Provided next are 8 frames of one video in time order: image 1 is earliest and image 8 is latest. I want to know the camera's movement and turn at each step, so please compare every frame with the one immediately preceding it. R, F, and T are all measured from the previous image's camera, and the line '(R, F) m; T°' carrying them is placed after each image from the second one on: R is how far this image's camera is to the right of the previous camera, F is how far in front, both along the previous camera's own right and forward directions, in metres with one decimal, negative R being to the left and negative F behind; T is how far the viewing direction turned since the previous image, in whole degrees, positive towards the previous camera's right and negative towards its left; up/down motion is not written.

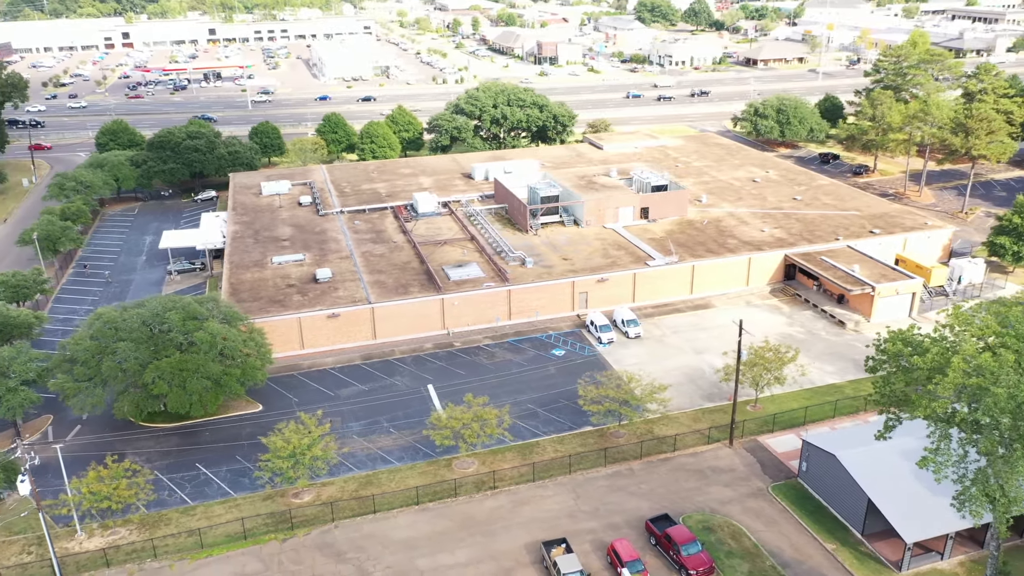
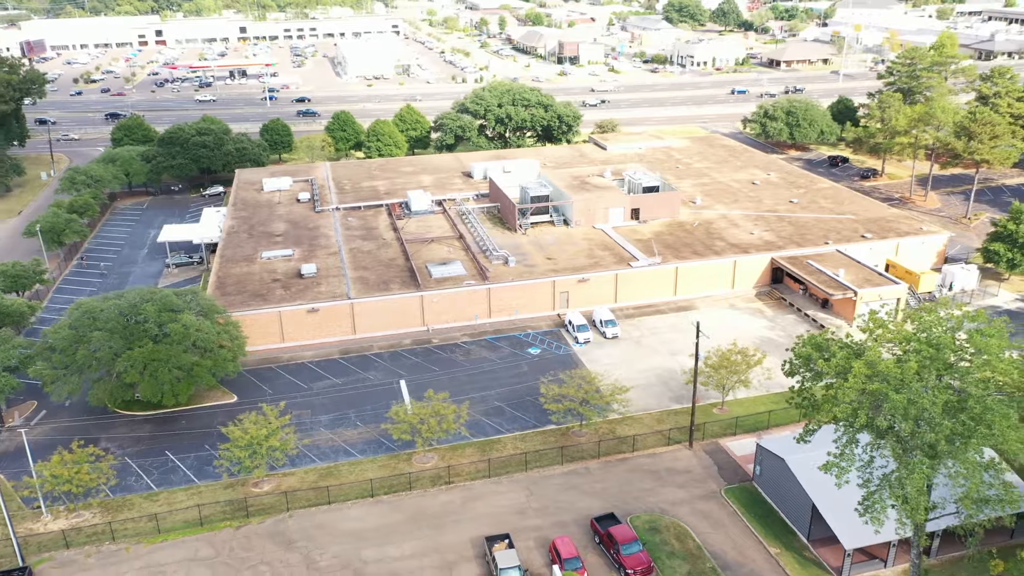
(+3.3, -0.3) m; -2°
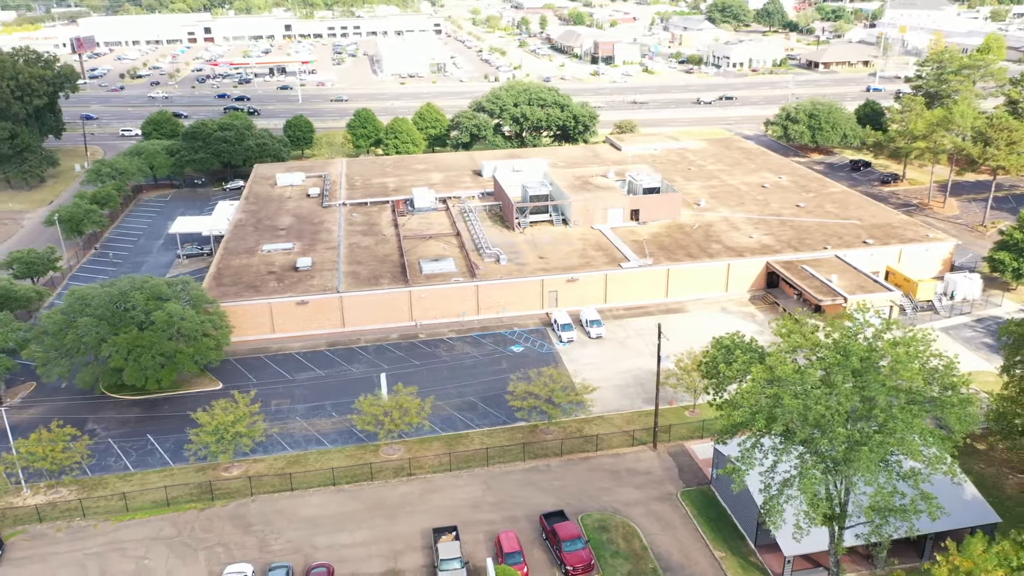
(+3.7, -0.4) m; -3°
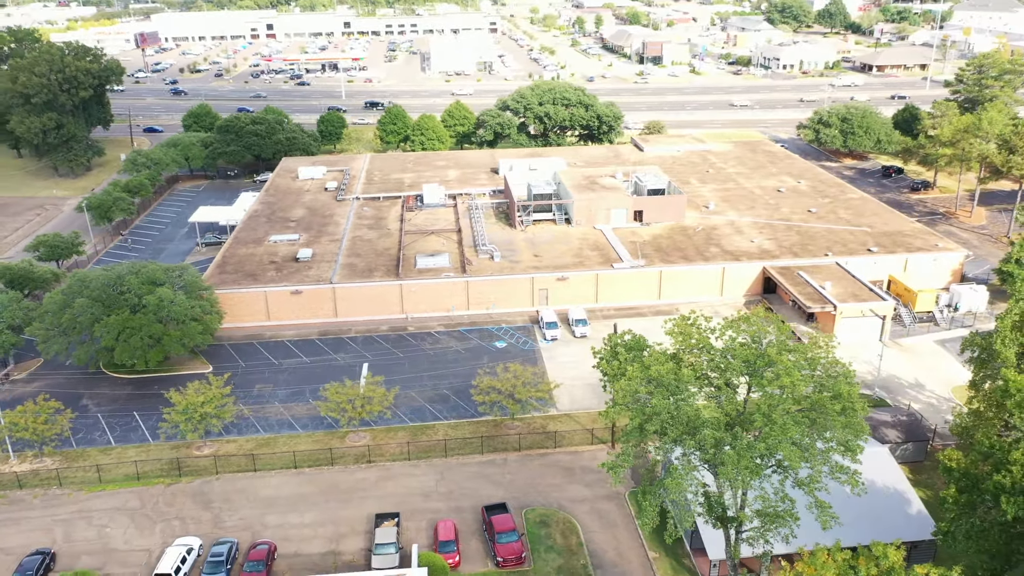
(+4.7, -0.4) m; -4°
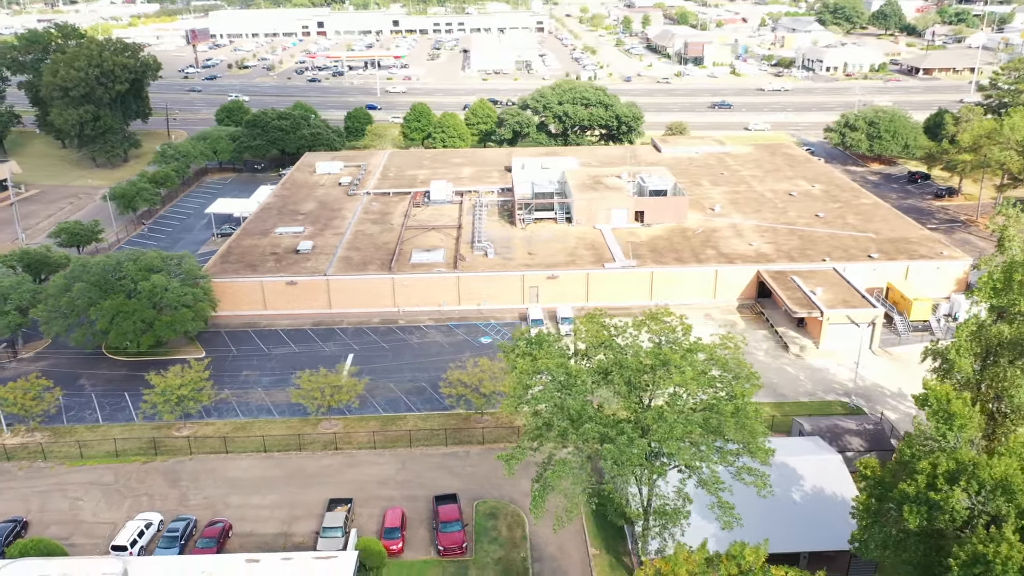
(+4.1, -0.4) m; -4°
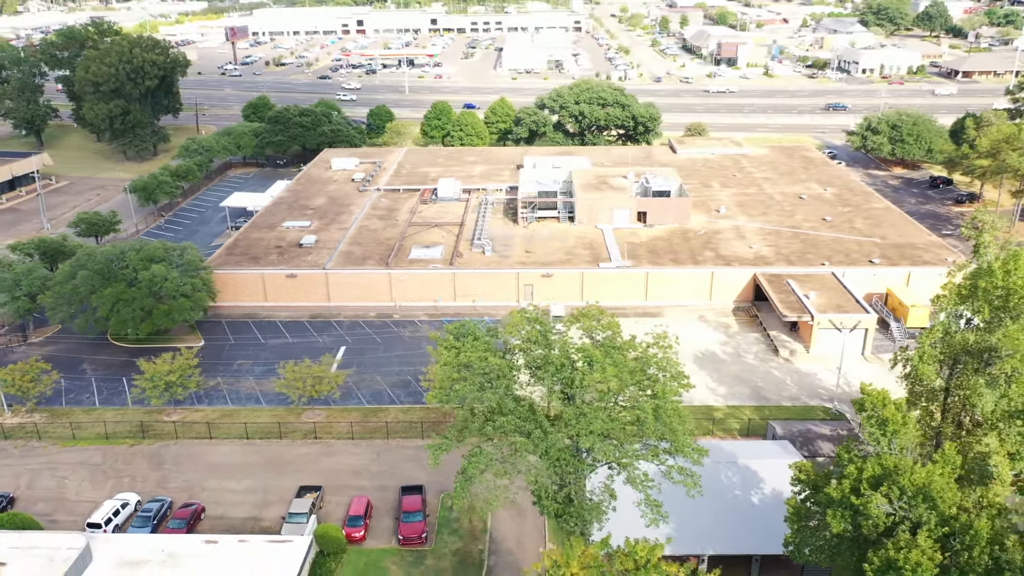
(+3.1, -0.4) m; -3°
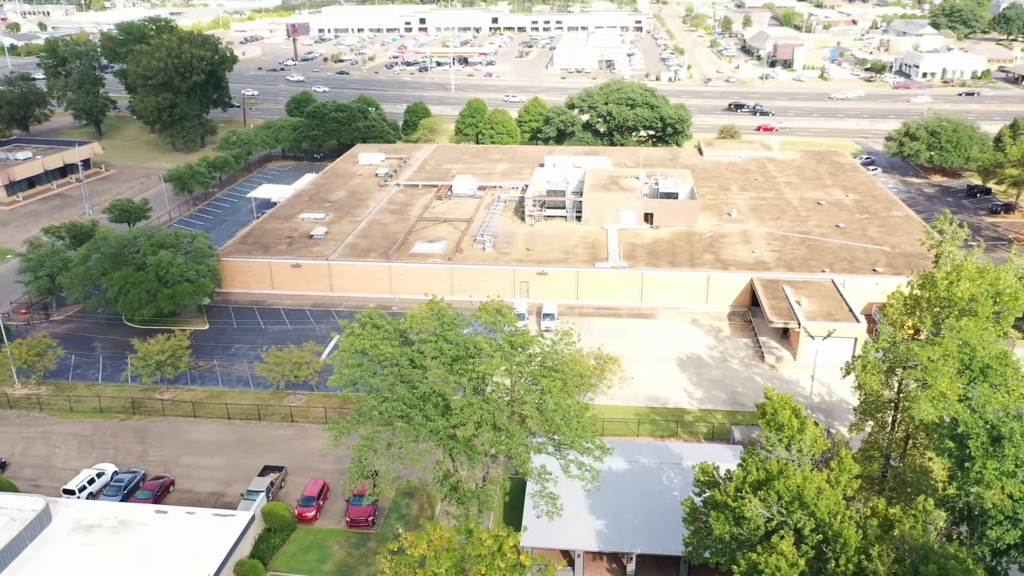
(+4.7, -0.5) m; -5°
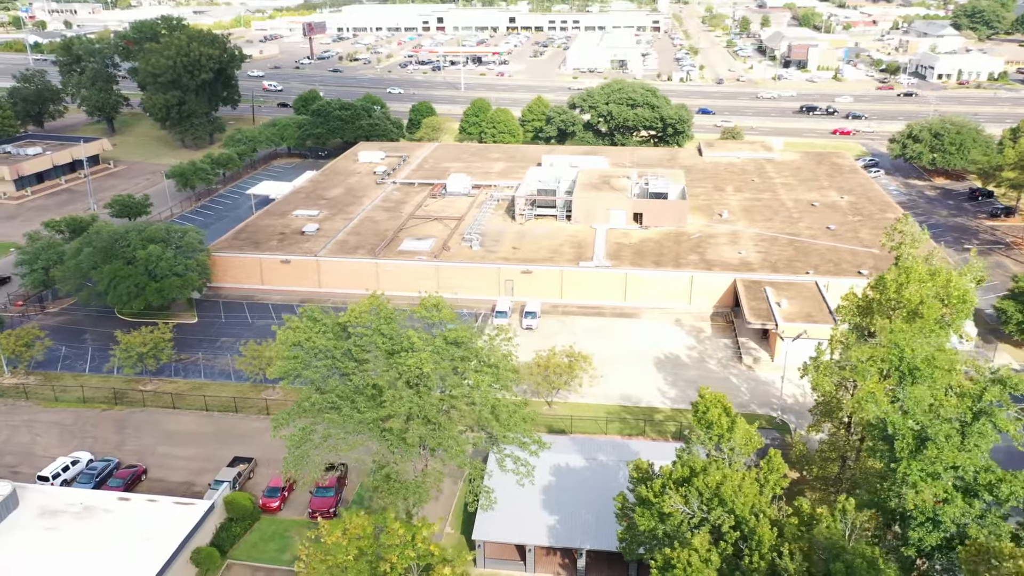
(+2.5, -0.3) m; -2°
